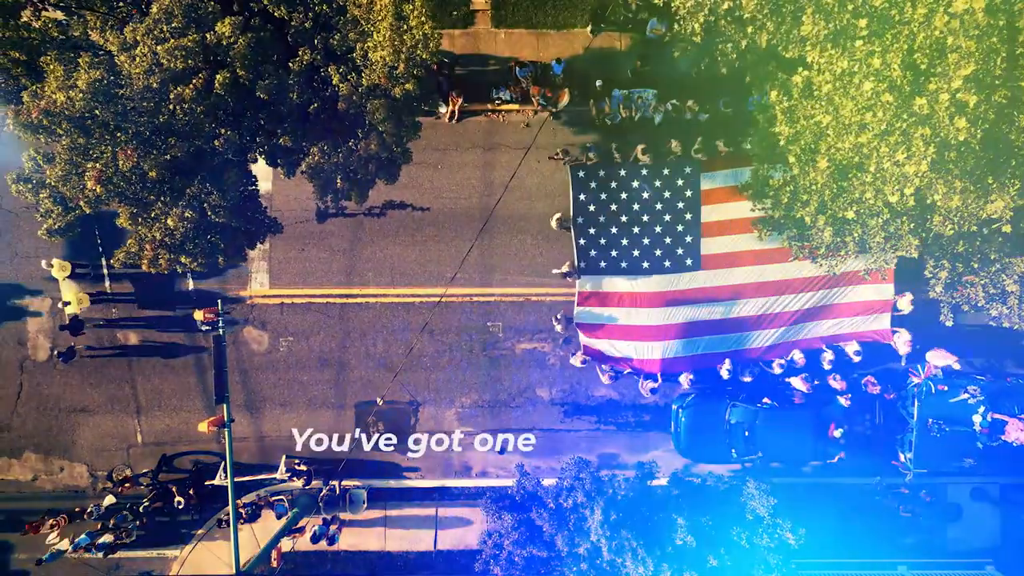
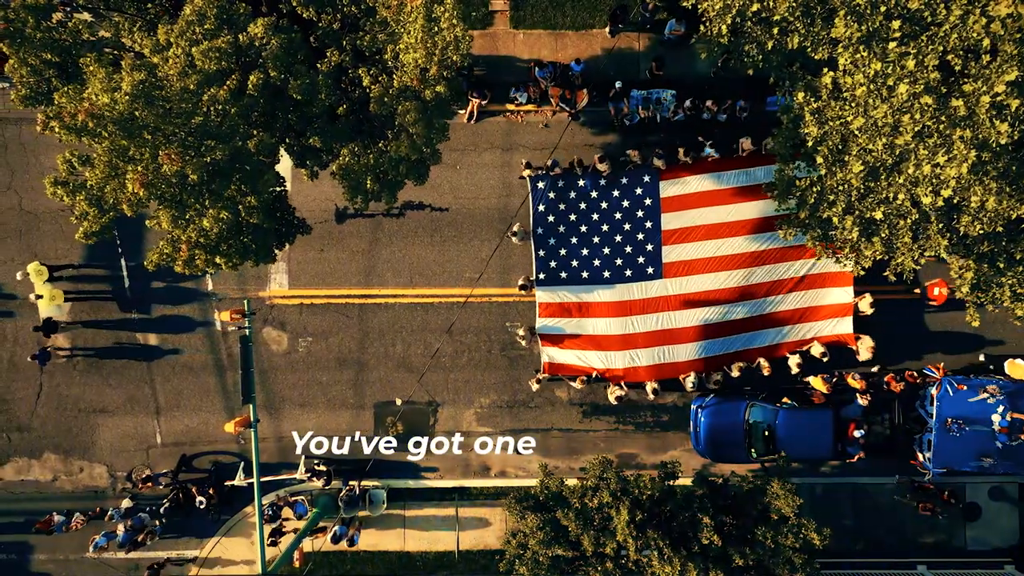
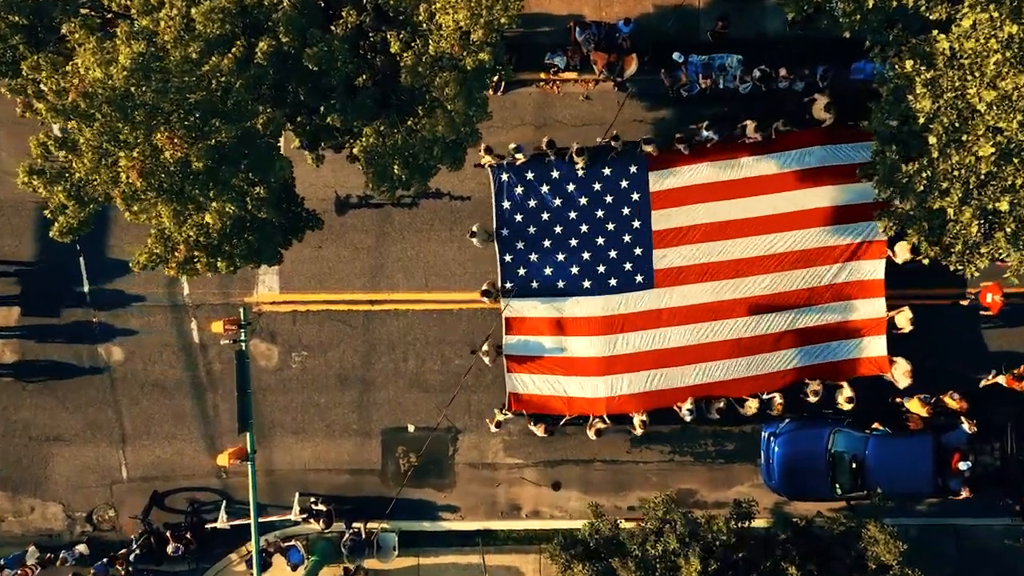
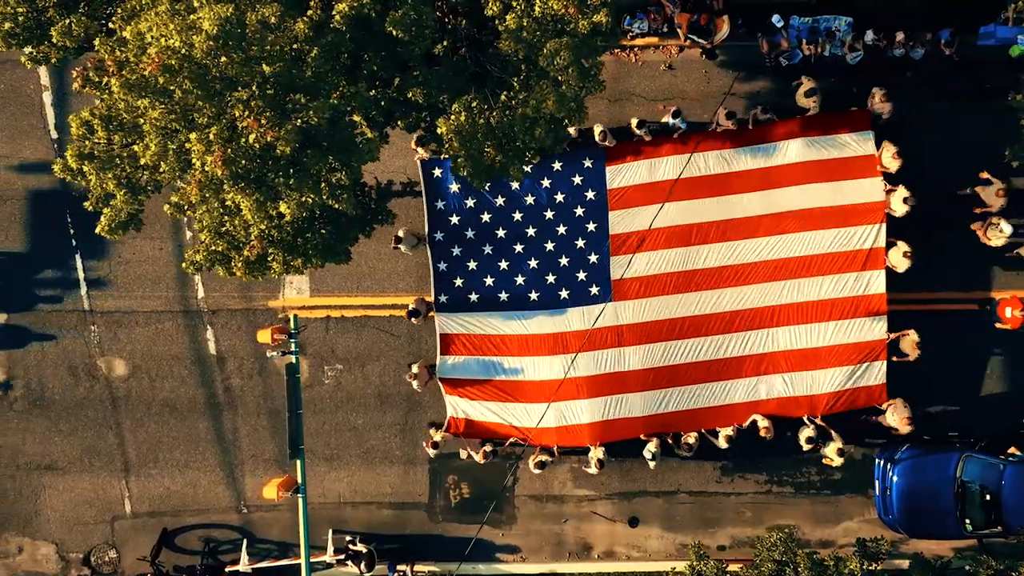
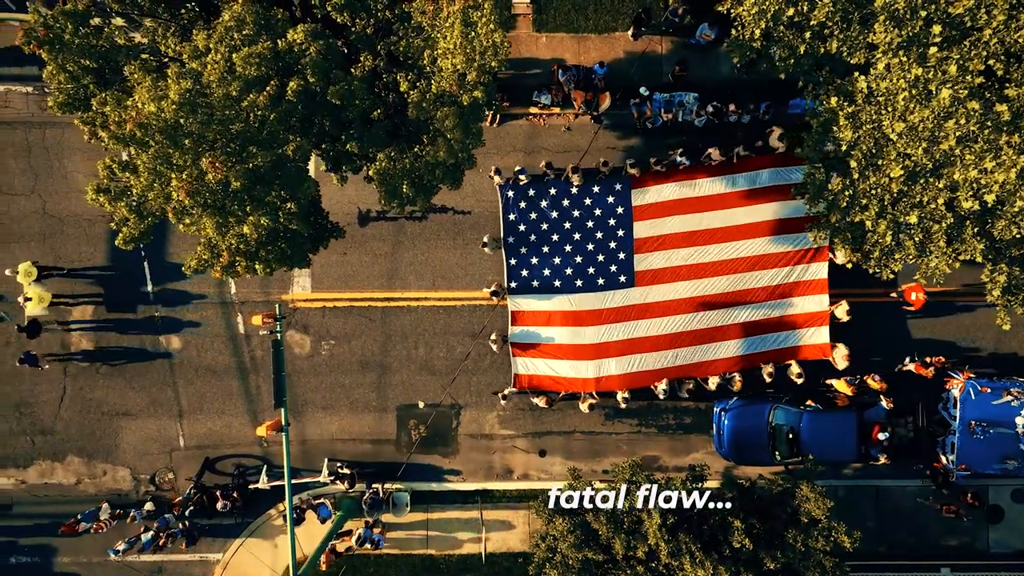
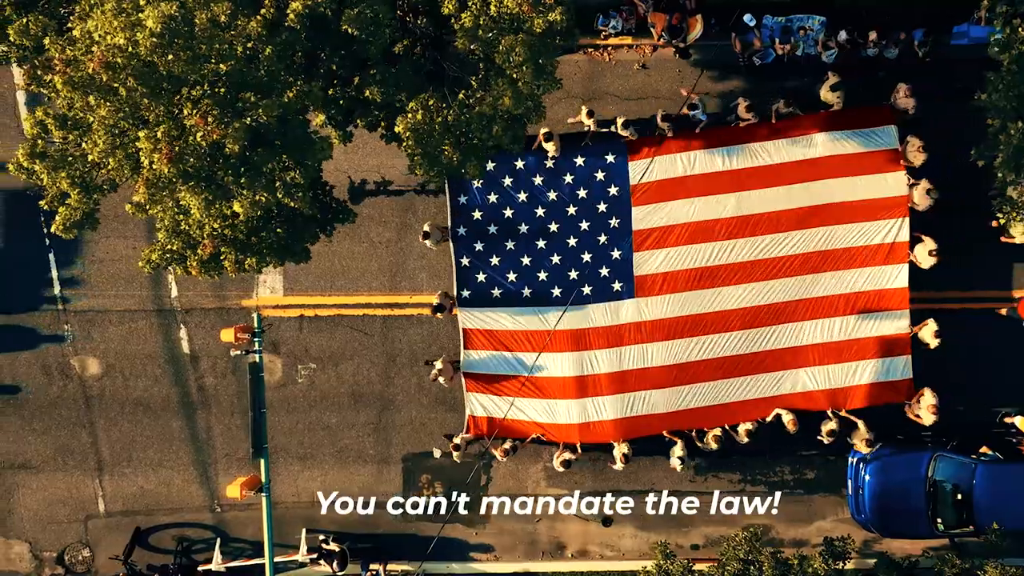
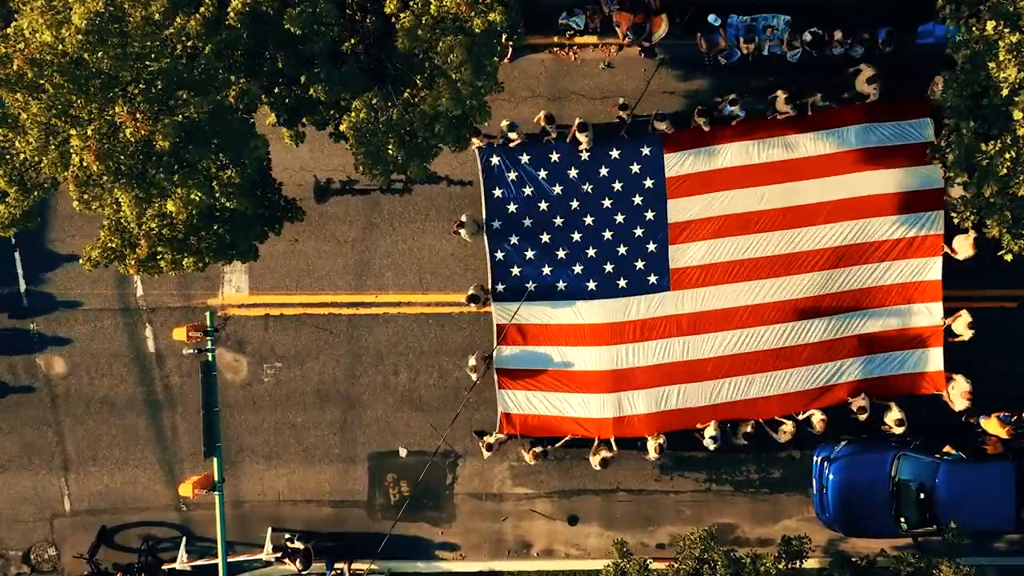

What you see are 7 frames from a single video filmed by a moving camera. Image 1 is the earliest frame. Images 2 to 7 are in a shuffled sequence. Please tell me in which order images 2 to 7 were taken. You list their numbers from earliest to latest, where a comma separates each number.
2, 5, 3, 7, 6, 4
